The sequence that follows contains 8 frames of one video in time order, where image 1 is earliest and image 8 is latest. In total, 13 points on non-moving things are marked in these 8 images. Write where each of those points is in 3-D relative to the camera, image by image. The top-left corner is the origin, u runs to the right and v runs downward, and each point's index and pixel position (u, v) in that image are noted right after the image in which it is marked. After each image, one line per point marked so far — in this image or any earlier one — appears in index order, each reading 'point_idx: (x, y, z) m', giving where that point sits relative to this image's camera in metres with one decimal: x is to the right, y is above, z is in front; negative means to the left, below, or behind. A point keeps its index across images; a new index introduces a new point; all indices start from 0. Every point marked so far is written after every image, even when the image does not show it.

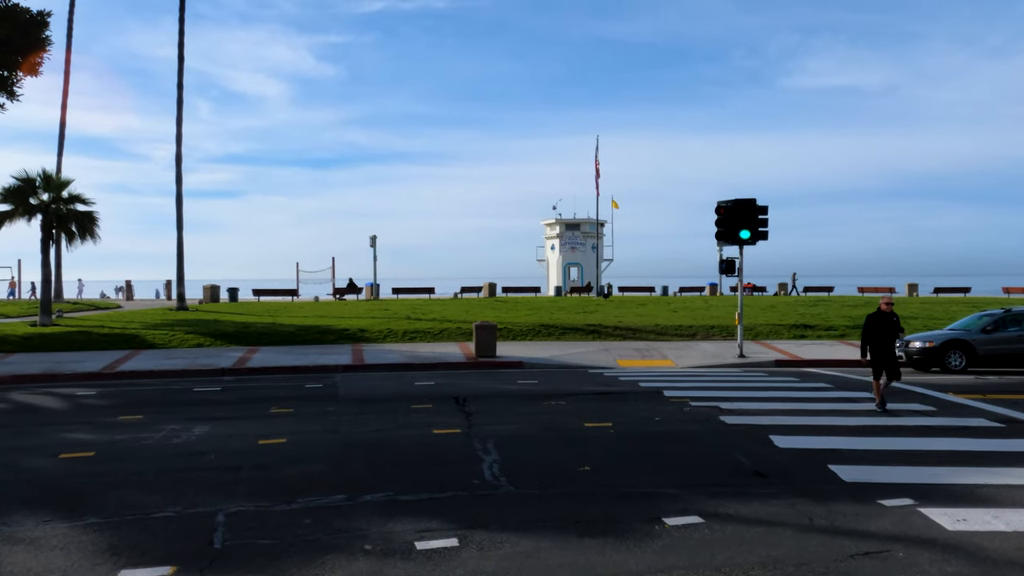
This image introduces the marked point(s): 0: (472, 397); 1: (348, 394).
0: (-0.7, -1.9, +13.2) m
1: (-3.0, -1.9, +13.7) m
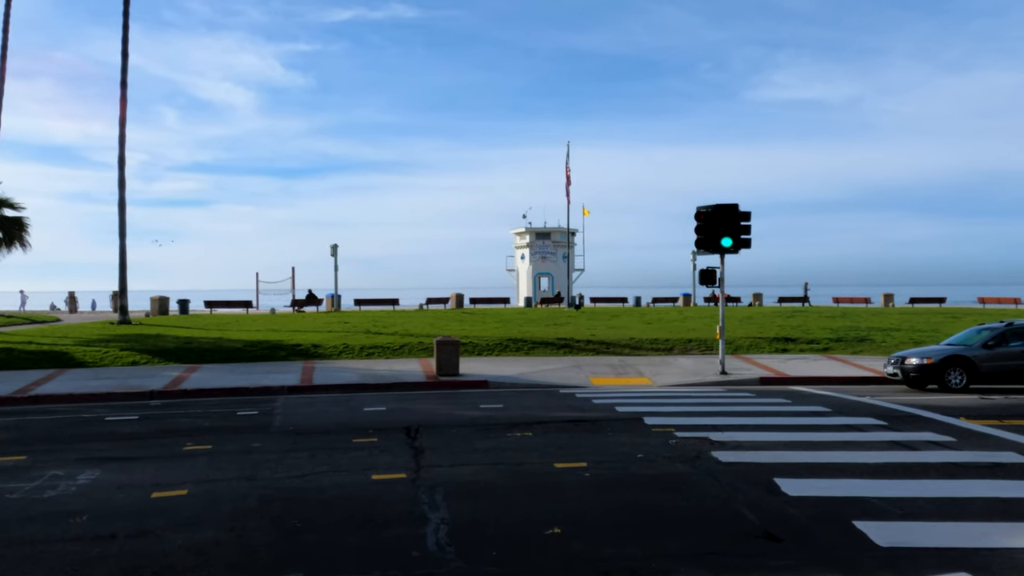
0: (-1.3, -2.1, +11.5) m
1: (-3.6, -2.1, +11.9) m
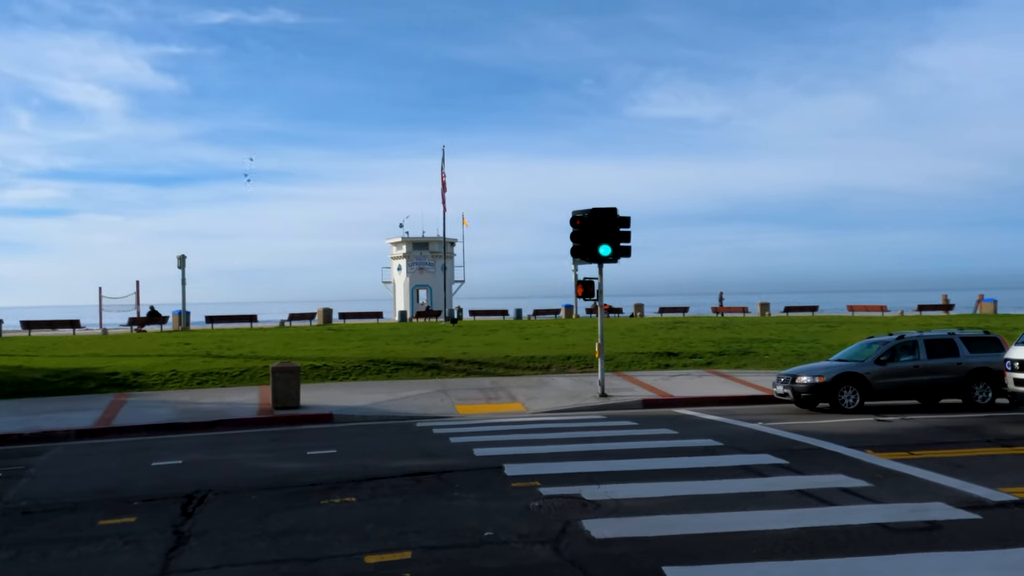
0: (-3.3, -2.3, +8.7) m
1: (-5.7, -2.4, +8.8) m
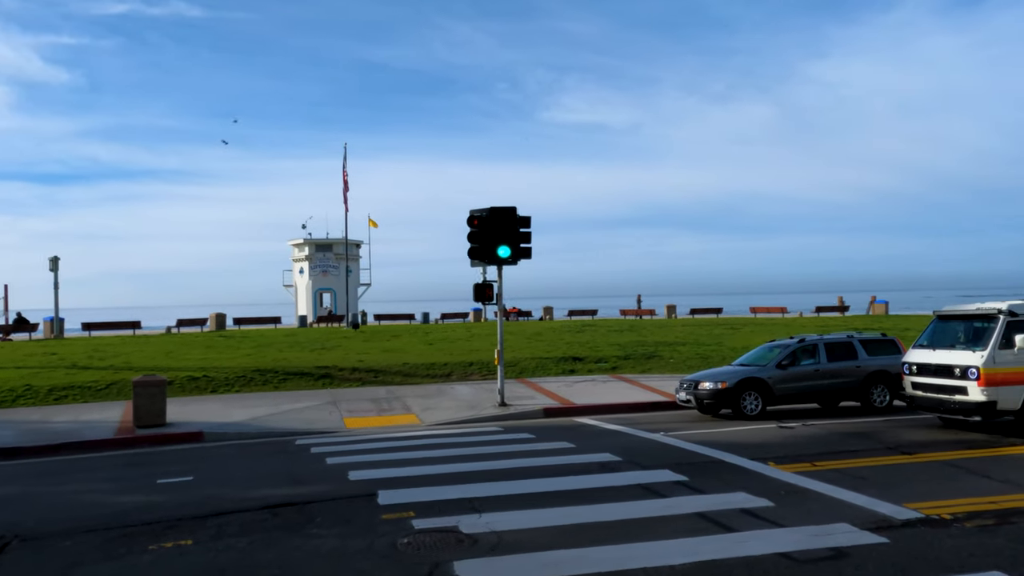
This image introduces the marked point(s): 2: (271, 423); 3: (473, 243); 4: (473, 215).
0: (-4.6, -2.4, +7.2) m
1: (-6.9, -2.4, +7.1) m
2: (-4.7, -2.7, +15.2) m
3: (-0.8, +1.0, +16.7) m
4: (-0.9, +1.6, +16.8) m
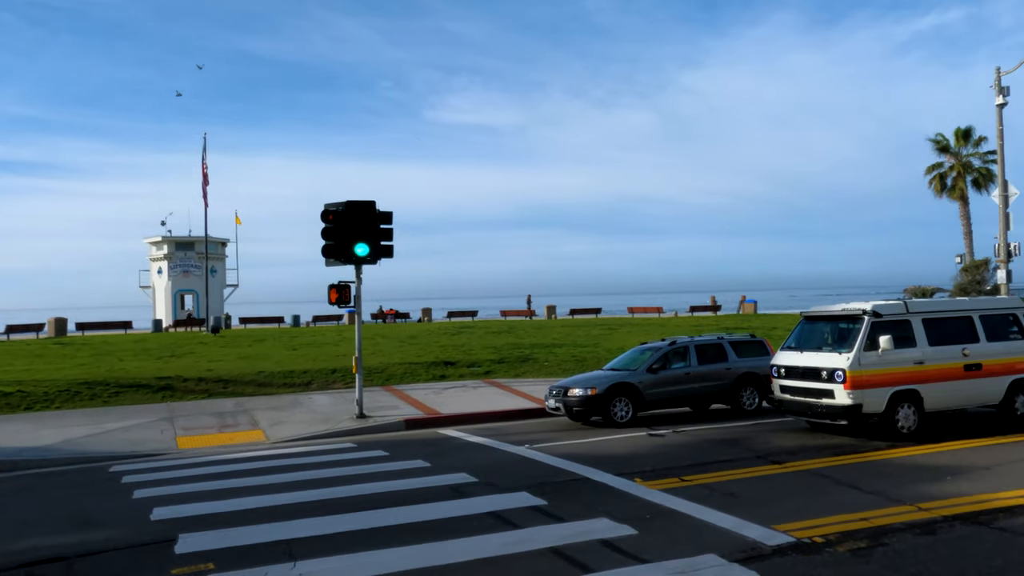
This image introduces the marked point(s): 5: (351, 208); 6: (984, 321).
0: (-6.0, -2.4, +5.3) m
1: (-8.2, -2.5, +4.8) m
2: (-7.3, -2.7, +13.2) m
3: (-3.6, +0.9, +15.2) m
4: (-3.7, +1.6, +15.3) m
5: (-3.2, +1.6, +15.2) m
6: (+7.4, -0.5, +12.0) m
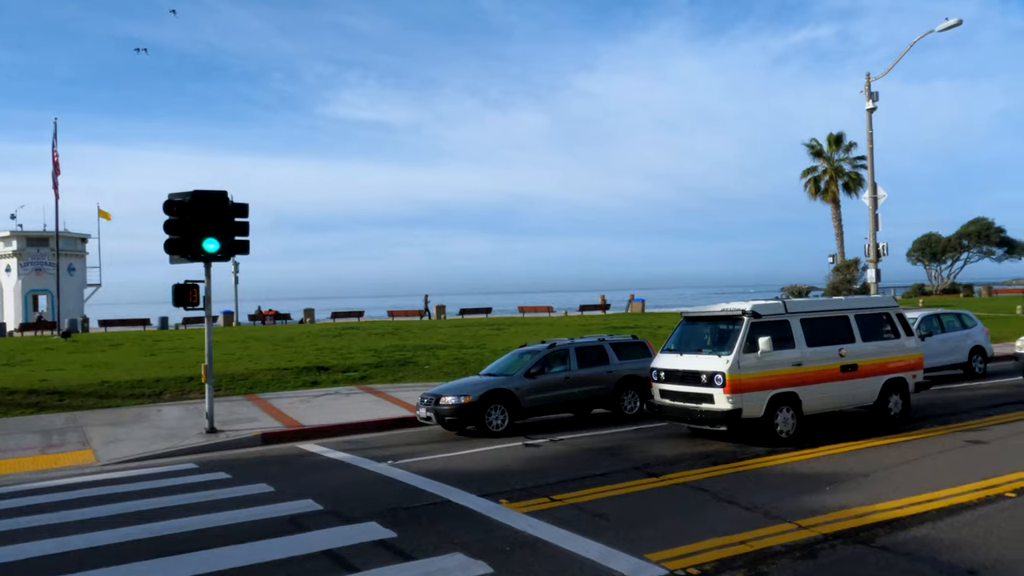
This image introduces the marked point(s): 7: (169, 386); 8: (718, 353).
0: (-7.0, -2.4, +3.4) m
1: (-9.1, -2.5, +2.7) m
2: (-9.3, -2.7, +11.1) m
3: (-6.0, +0.9, +13.6) m
4: (-6.0, +1.6, +13.7) m
5: (-5.5, +1.6, +13.6) m
6: (+5.3, -0.5, +11.8) m
7: (-8.2, -2.3, +18.4) m
8: (+2.9, -0.9, +10.8) m
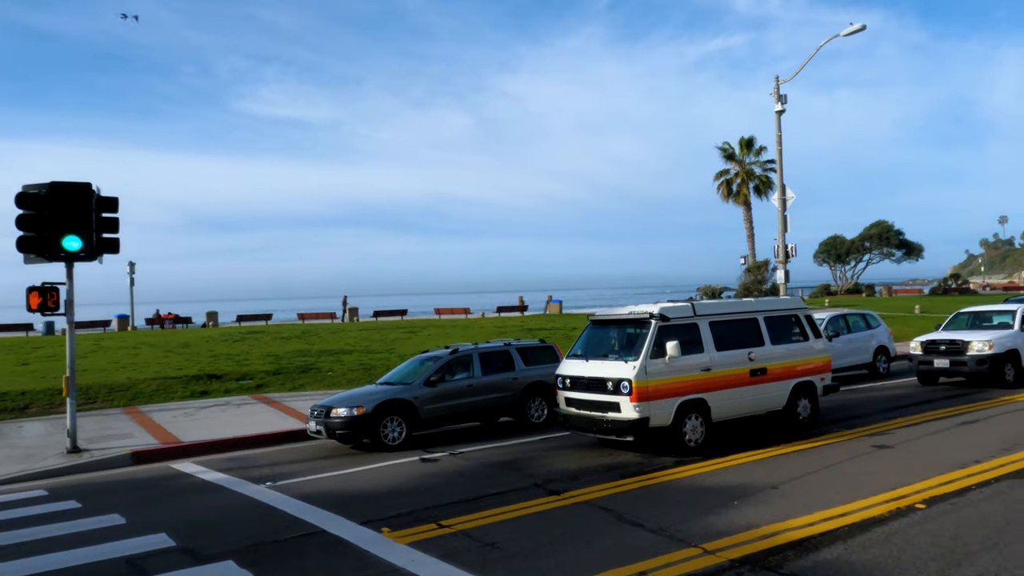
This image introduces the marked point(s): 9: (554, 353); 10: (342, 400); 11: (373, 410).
0: (-7.6, -2.4, +1.9) m
1: (-9.6, -2.5, +0.9) m
2: (-10.7, -2.8, +9.2) m
3: (-7.6, +0.9, +12.1) m
4: (-7.7, +1.5, +12.2) m
5: (-7.2, +1.5, +12.2) m
6: (+3.8, -0.5, +11.5) m
7: (-10.3, -2.4, +16.7) m
8: (+1.5, -0.9, +10.2) m
9: (+0.8, -1.2, +13.9) m
10: (-2.6, -1.7, +11.8) m
11: (-2.1, -1.8, +11.6) m
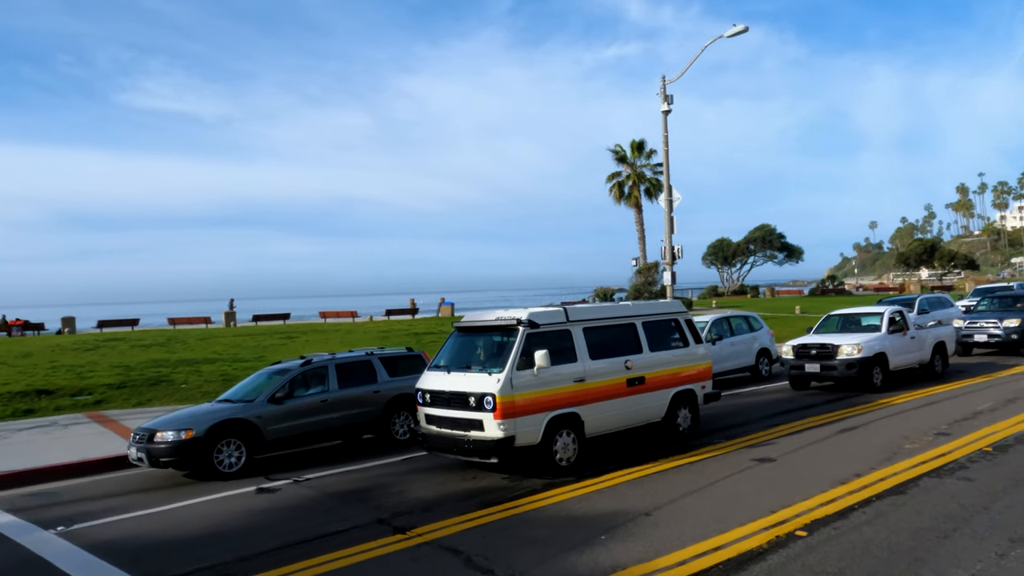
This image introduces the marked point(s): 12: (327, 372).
0: (-8.2, -2.5, -0.3) m
1: (-10.1, -2.6, -1.5) m
2: (-12.2, -2.8, +6.6) m
3: (-9.5, +0.8, +9.8) m
4: (-9.6, +1.4, +9.9) m
5: (-9.1, +1.5, +10.0) m
6: (+1.9, -0.6, +10.7) m
7: (-12.8, -2.5, +14.0) m
8: (-0.3, -1.0, +9.1) m
9: (-1.5, -1.2, +12.8) m
10: (-4.5, -1.8, +10.2) m
11: (-4.0, -1.9, +10.0) m
12: (-2.8, -1.2, +11.6) m
